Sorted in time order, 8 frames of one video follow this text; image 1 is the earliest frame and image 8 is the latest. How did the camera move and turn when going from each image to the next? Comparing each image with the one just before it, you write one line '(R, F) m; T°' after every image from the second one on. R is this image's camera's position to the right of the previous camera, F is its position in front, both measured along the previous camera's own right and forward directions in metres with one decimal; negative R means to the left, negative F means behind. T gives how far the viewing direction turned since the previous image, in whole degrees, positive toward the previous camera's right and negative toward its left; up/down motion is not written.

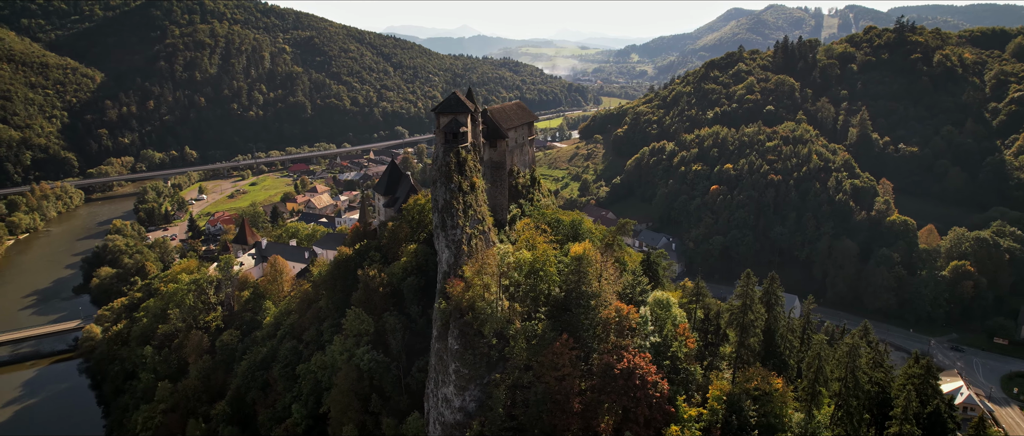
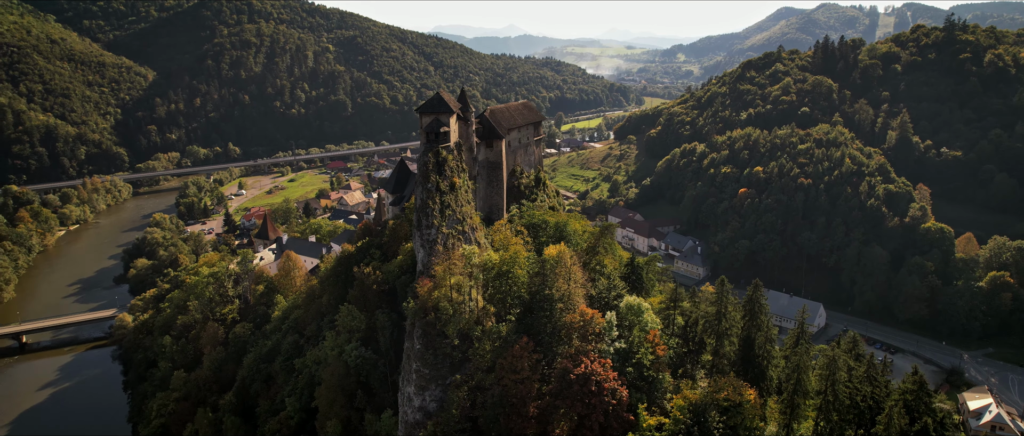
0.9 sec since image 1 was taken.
(+2.2, +0.2) m; -4°
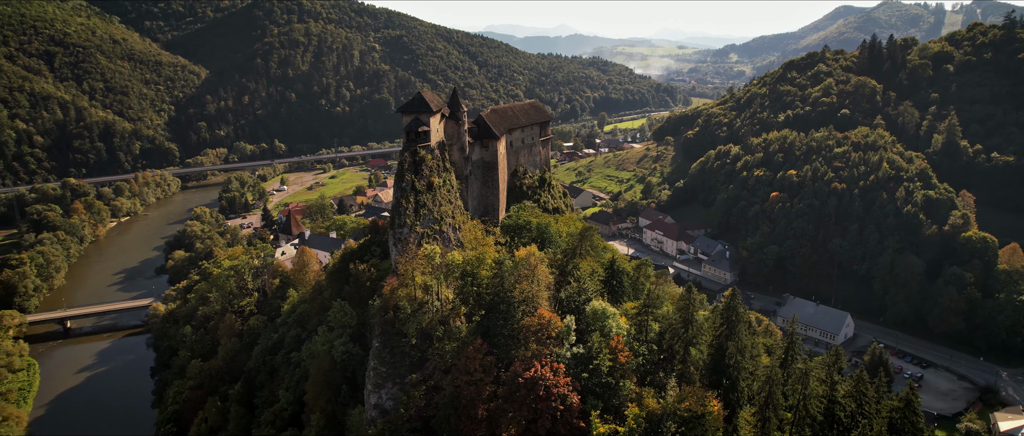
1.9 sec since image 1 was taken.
(+2.4, +0.2) m; -4°
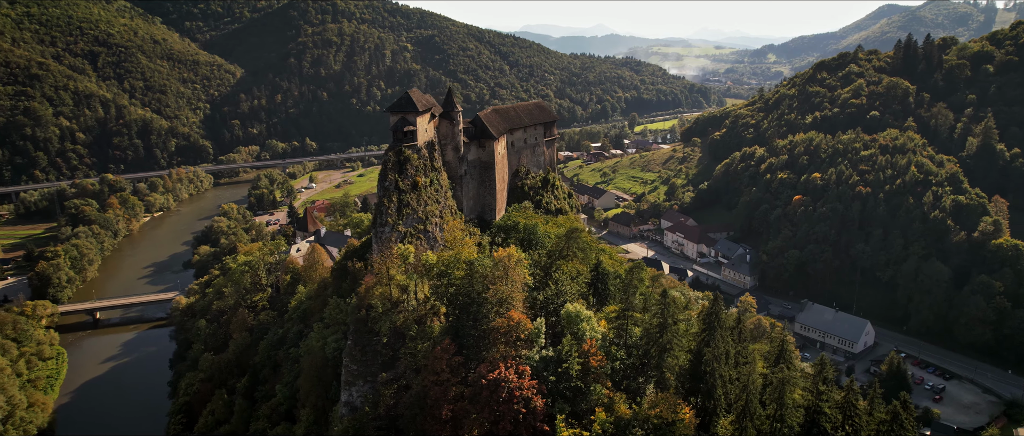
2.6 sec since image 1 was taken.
(+1.7, +0.1) m; -3°
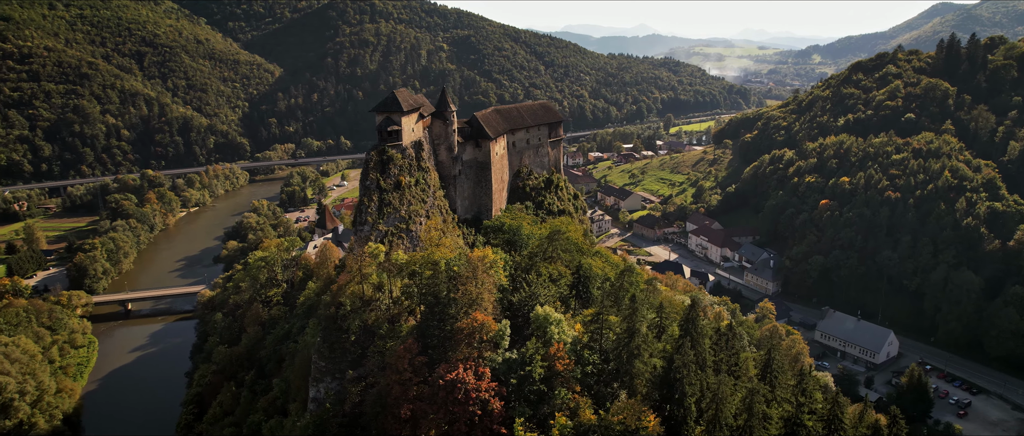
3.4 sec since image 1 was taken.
(+1.9, +0.1) m; -3°
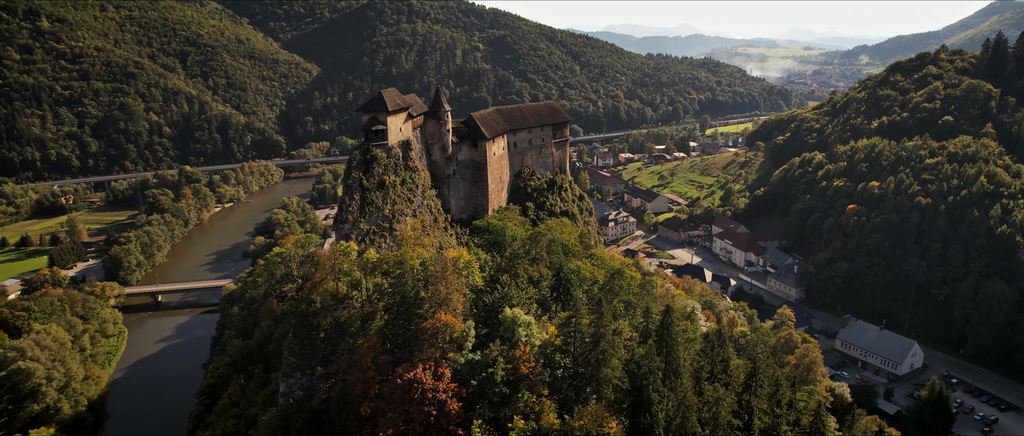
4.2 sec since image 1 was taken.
(+1.9, +0.1) m; -3°
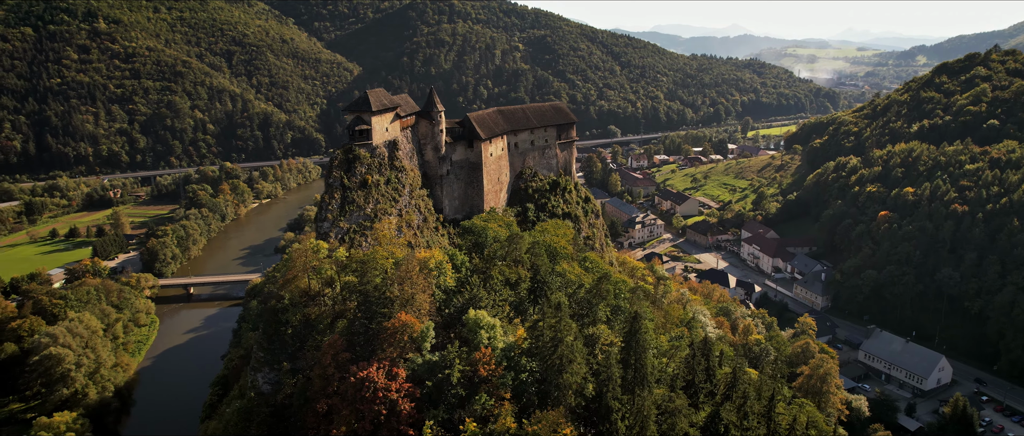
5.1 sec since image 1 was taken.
(+2.2, +0.2) m; -4°
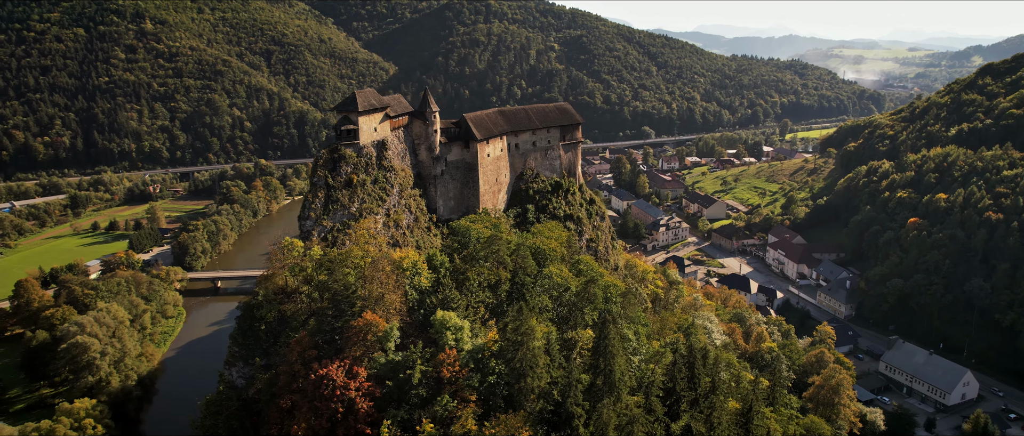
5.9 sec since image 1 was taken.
(+1.9, +0.1) m; -3°
